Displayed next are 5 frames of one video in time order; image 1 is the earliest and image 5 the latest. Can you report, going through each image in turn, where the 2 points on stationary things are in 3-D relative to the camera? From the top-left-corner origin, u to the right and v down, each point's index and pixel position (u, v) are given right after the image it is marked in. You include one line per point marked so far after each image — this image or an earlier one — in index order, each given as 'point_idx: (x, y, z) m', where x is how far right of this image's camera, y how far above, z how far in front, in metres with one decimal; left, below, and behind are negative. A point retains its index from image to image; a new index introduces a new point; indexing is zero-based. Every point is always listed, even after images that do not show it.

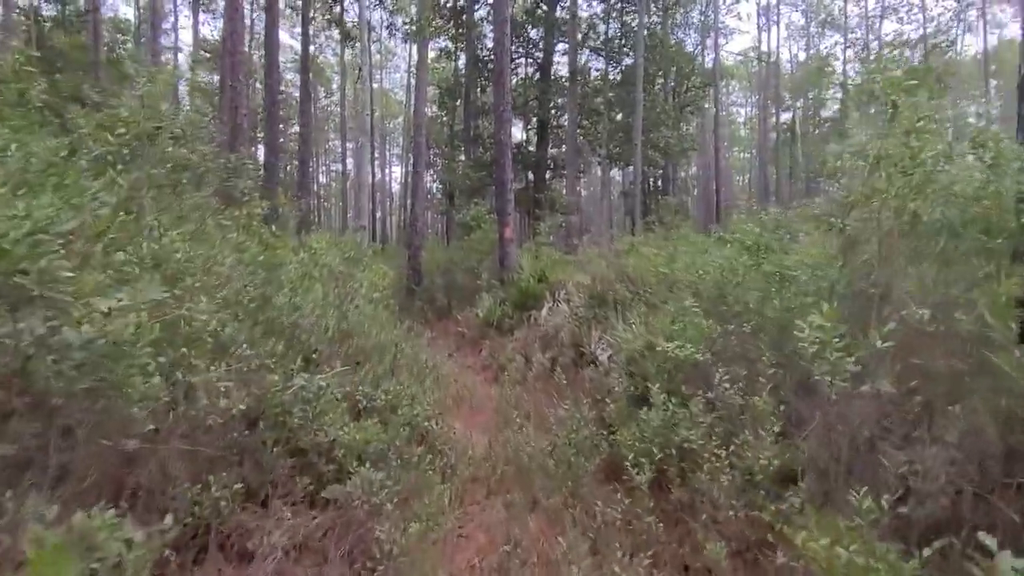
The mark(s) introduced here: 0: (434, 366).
0: (-0.9, -0.9, +8.4) m
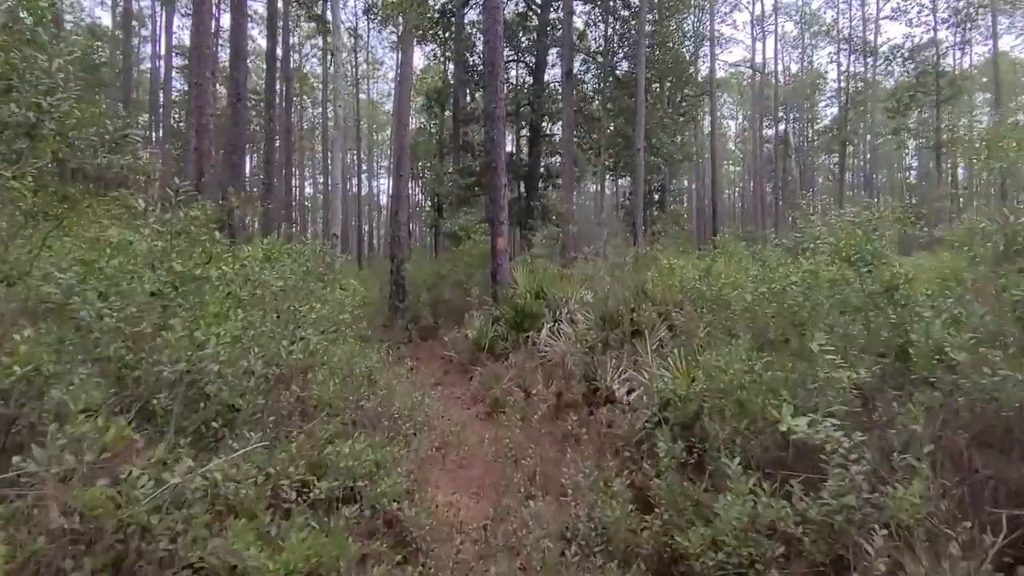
0: (-0.9, -1.1, +6.9) m
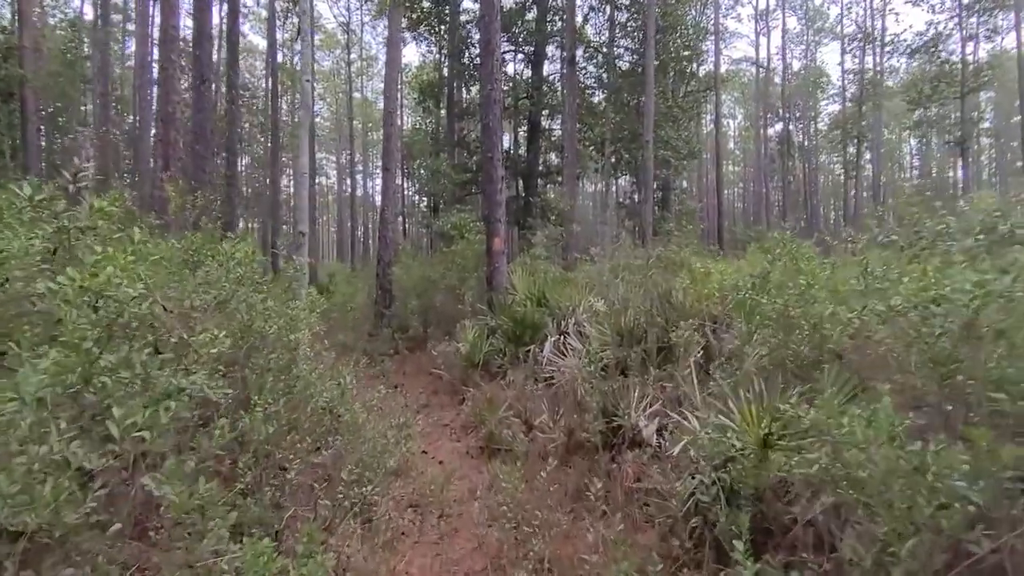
0: (-0.9, -1.2, +5.5) m
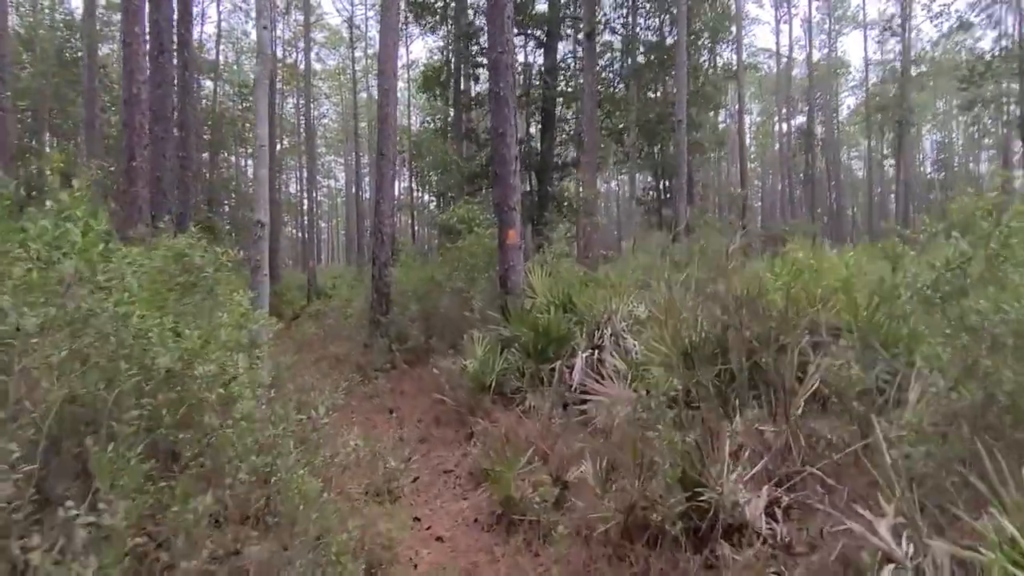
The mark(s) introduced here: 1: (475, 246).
0: (-0.8, -1.2, +3.7) m
1: (-0.6, +0.7, +11.4) m
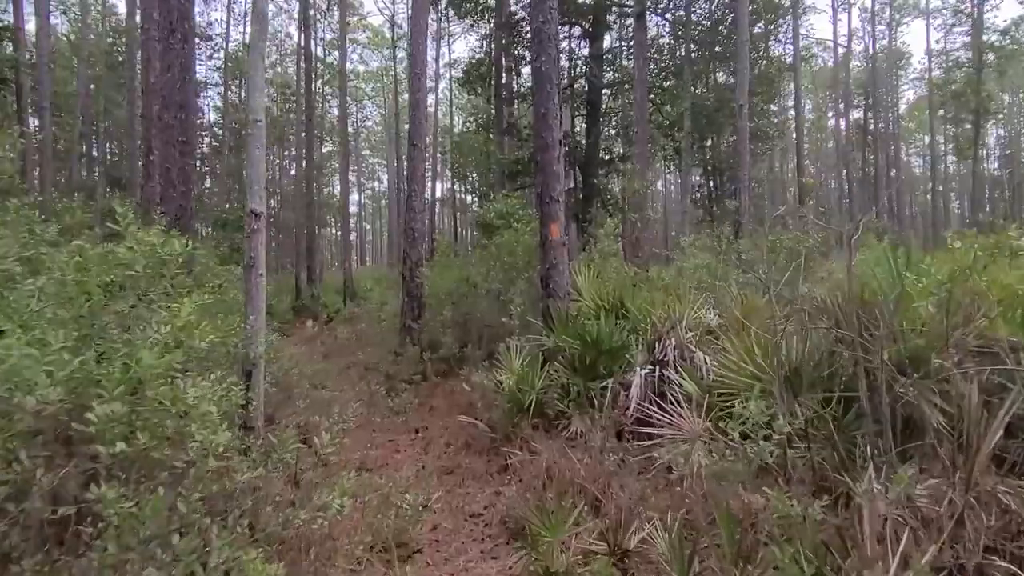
0: (-0.6, -1.2, +2.6) m
1: (0.0, +0.6, +10.3) m
